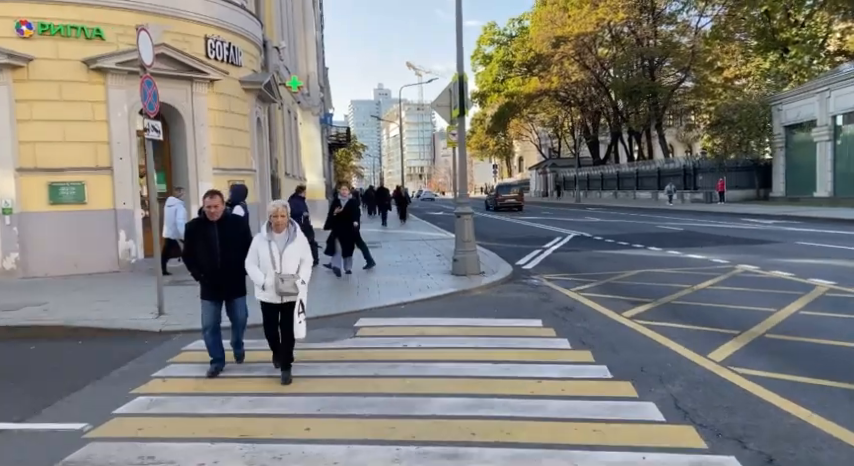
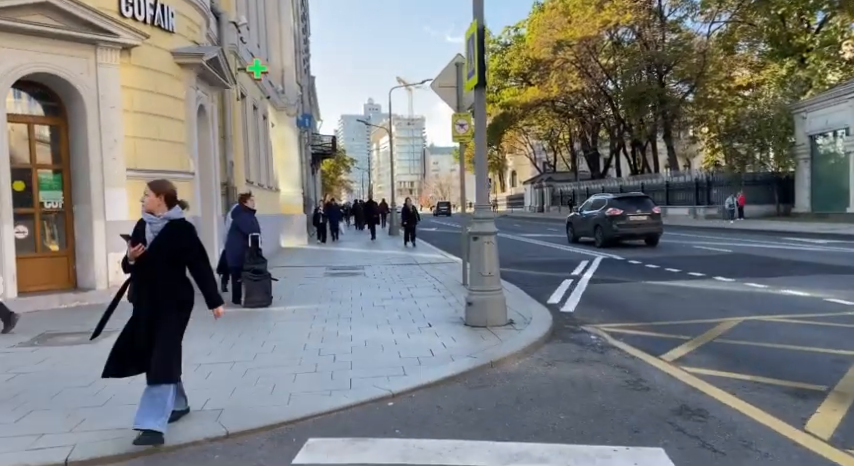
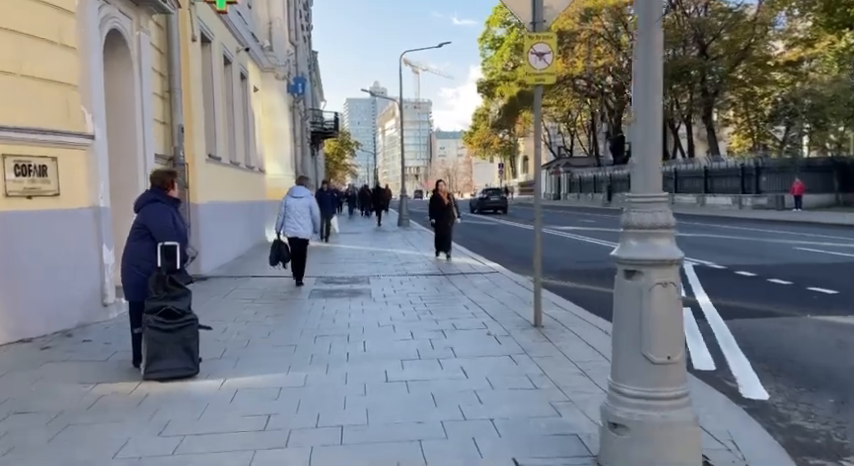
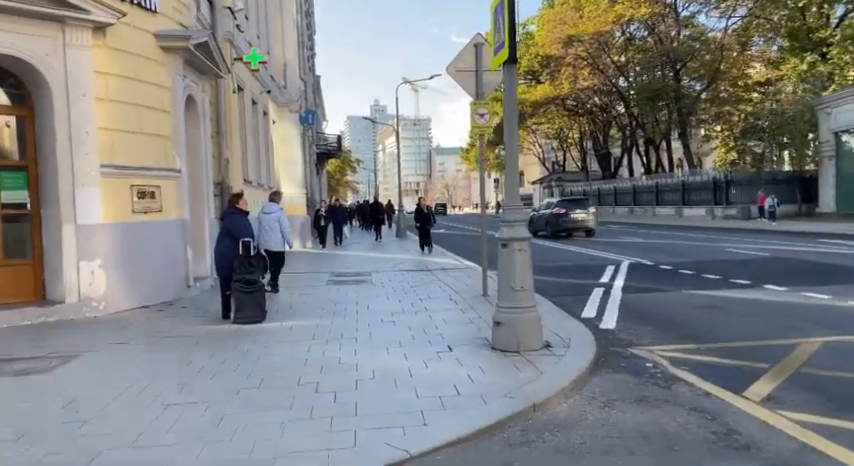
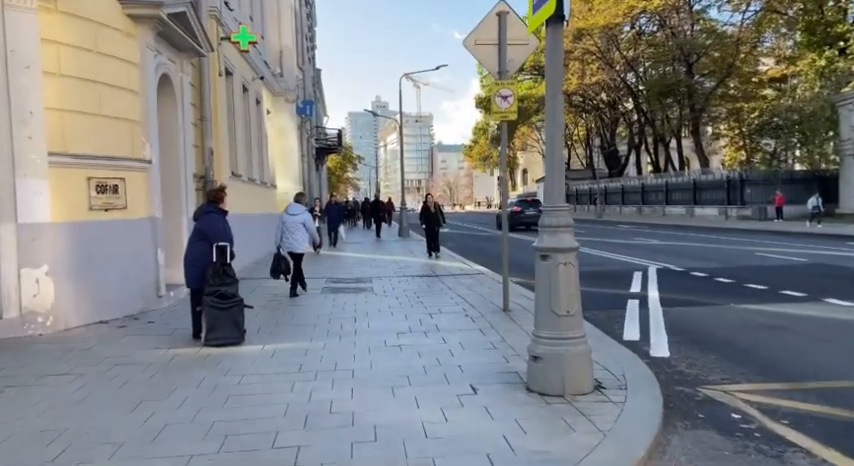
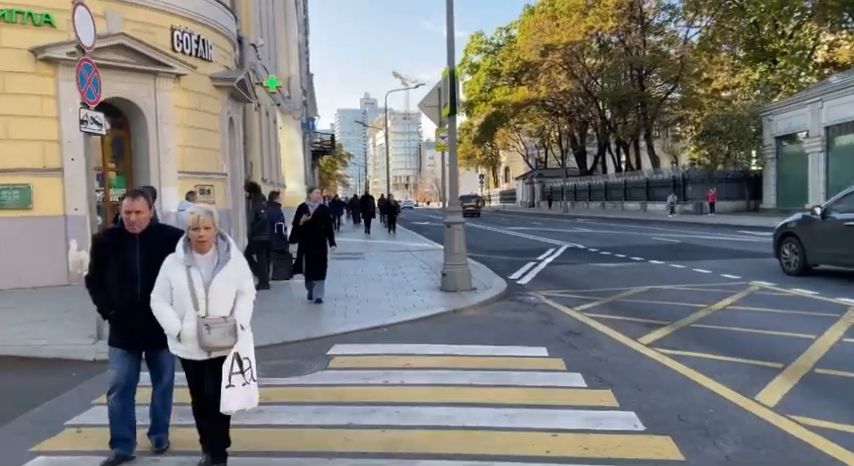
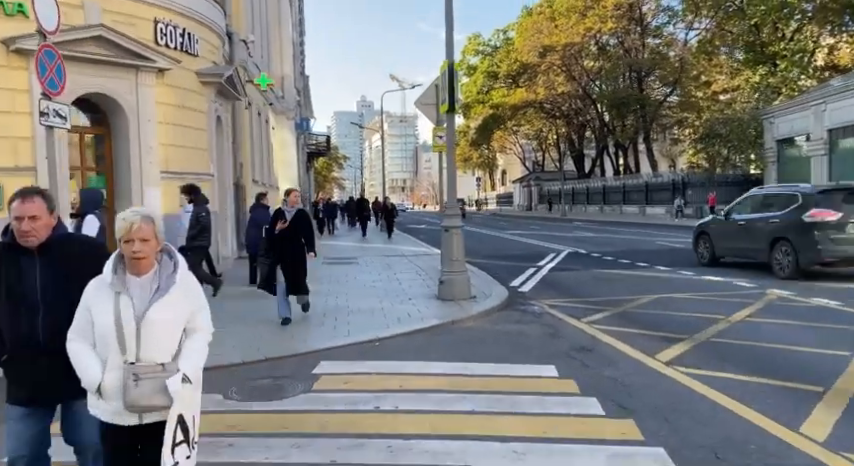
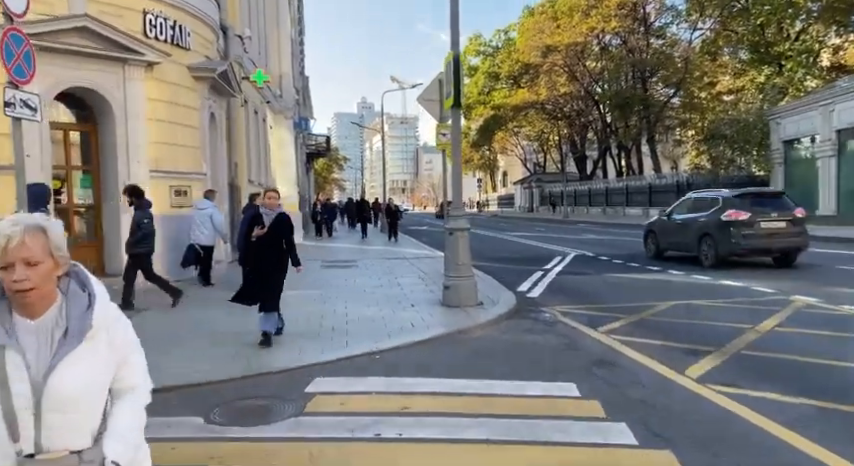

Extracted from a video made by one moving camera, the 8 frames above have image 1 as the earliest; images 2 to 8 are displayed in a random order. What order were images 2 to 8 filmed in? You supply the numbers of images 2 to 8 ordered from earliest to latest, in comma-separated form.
6, 7, 8, 2, 4, 5, 3
